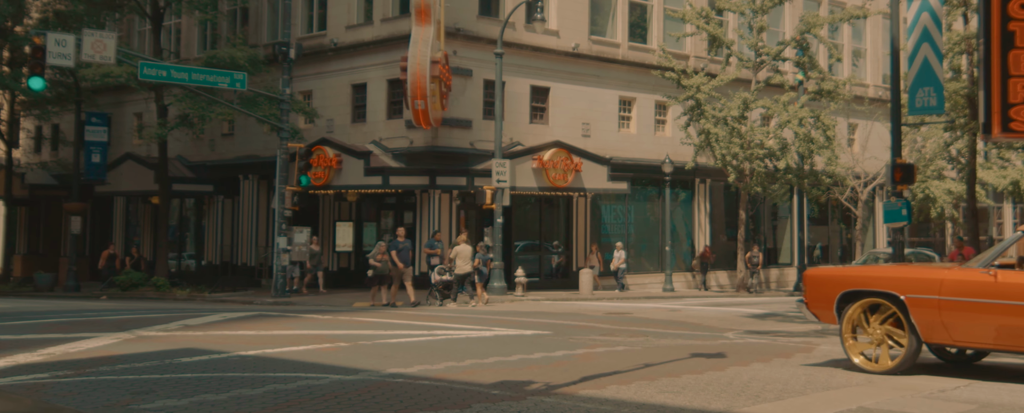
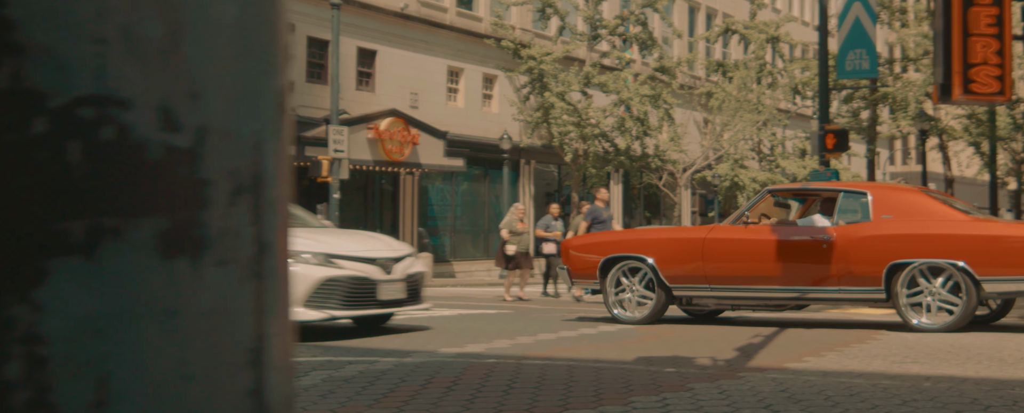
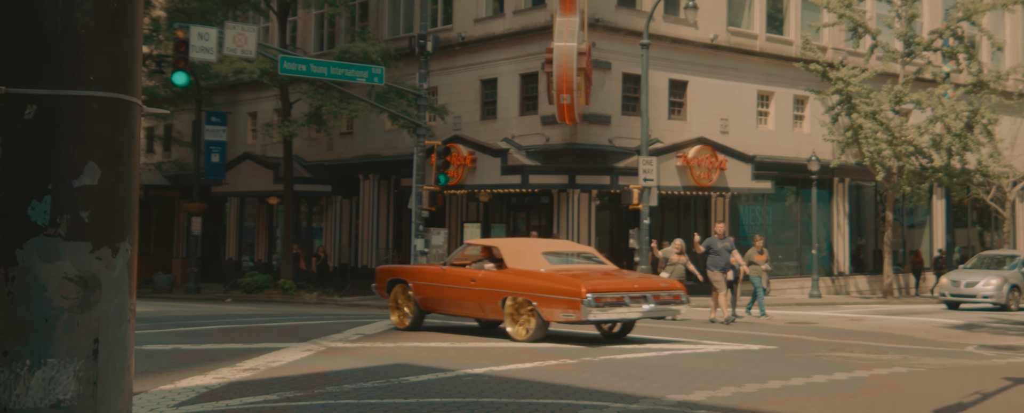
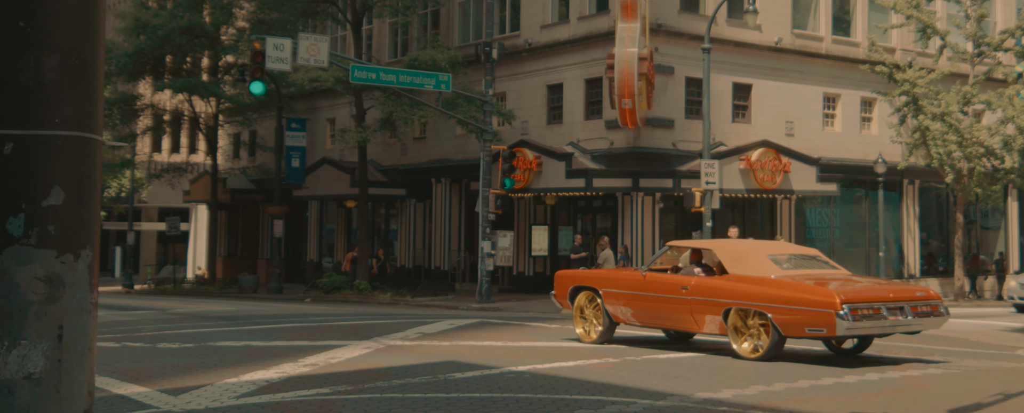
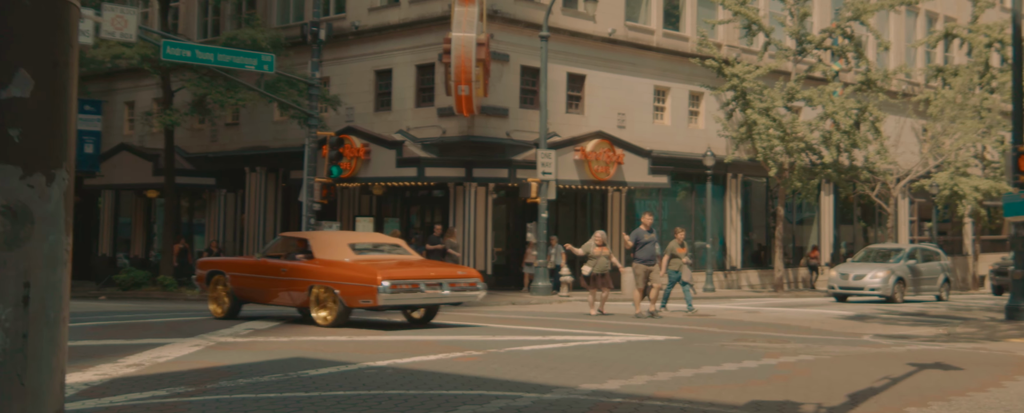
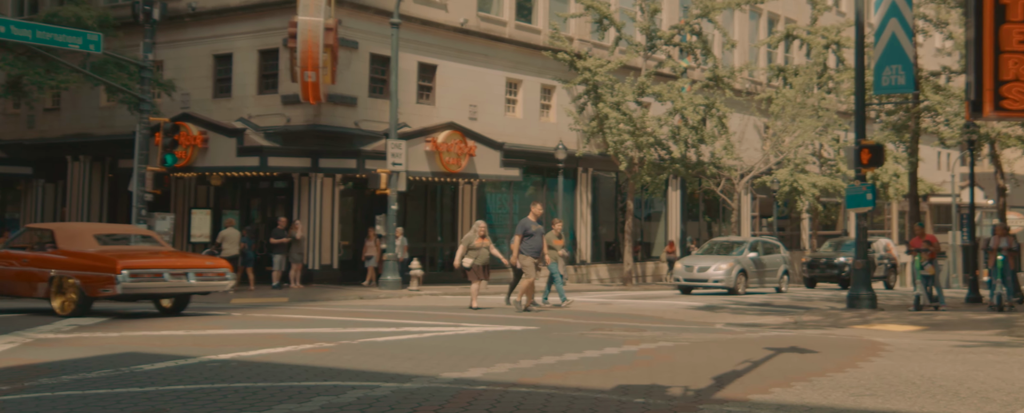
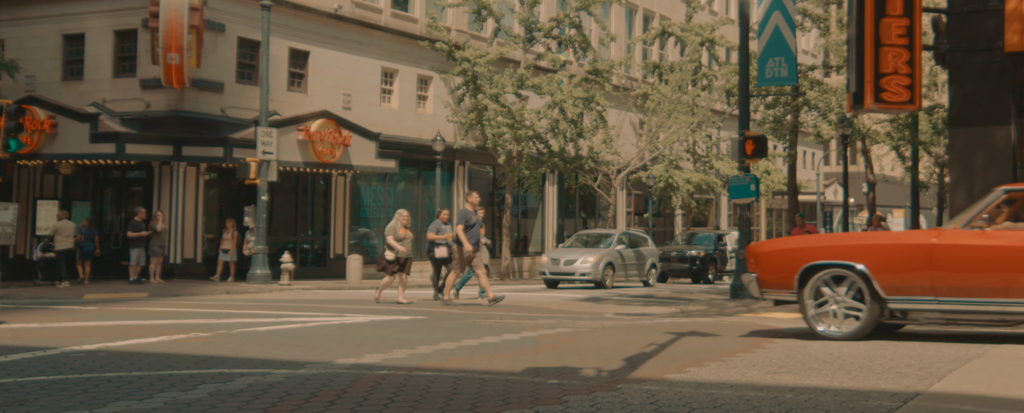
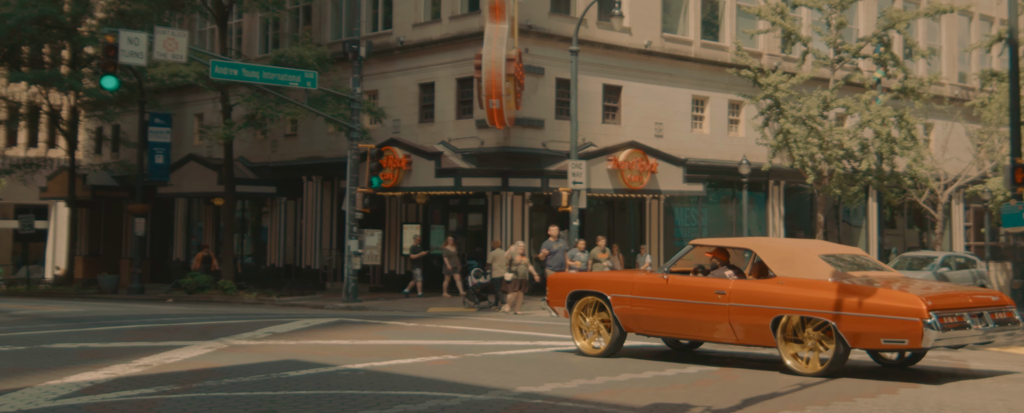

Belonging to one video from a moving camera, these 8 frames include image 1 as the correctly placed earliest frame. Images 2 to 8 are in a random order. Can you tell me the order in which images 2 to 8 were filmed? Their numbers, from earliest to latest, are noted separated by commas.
8, 4, 3, 5, 6, 7, 2
